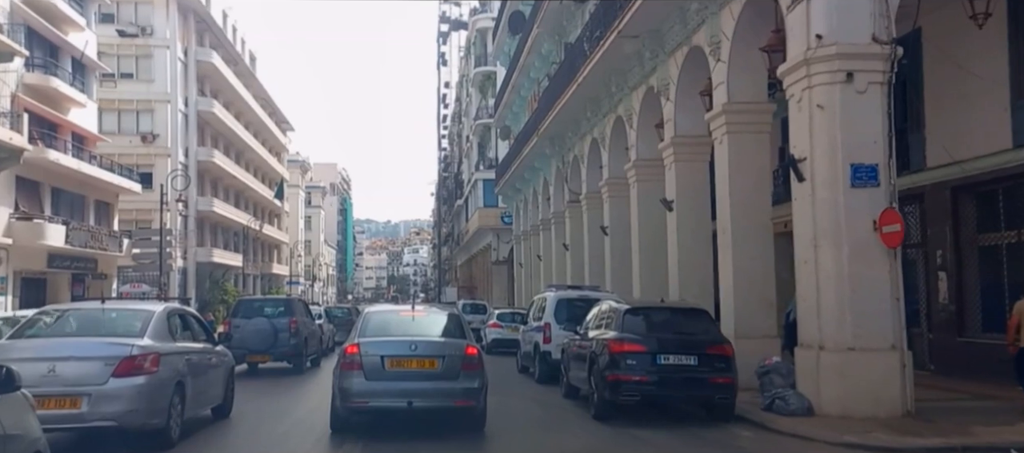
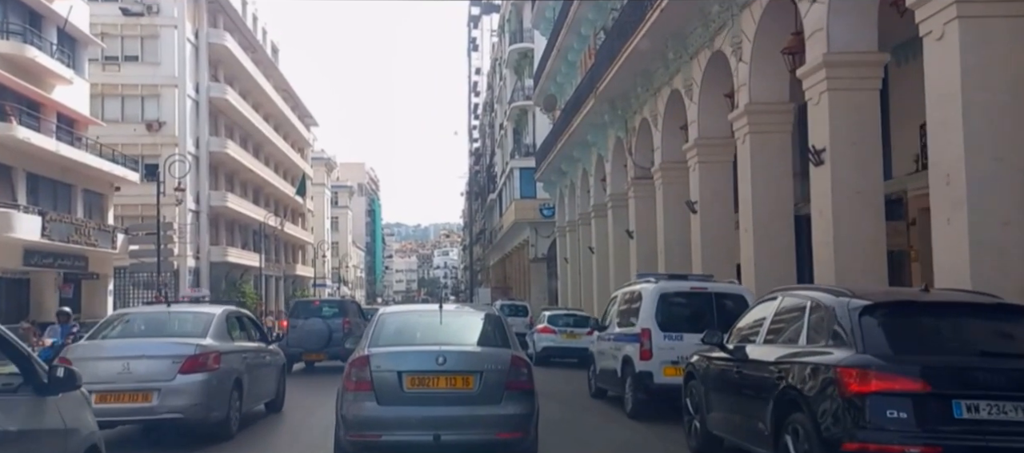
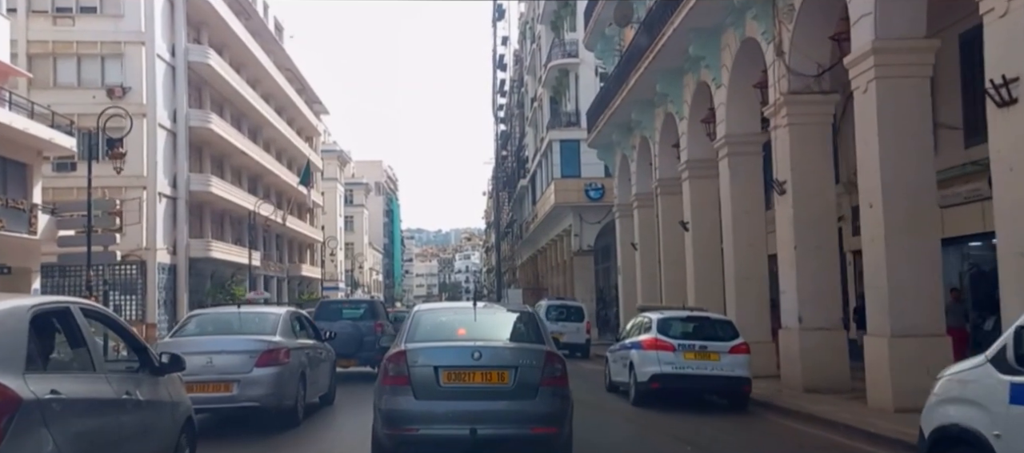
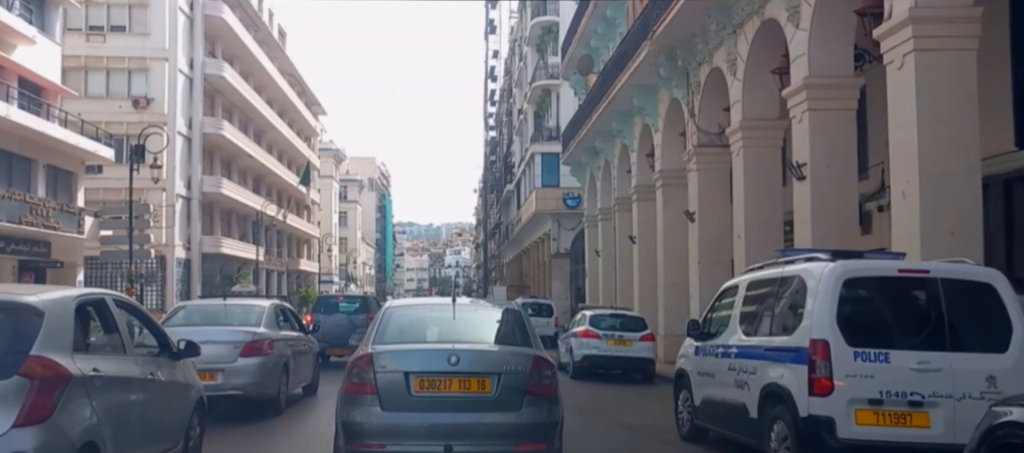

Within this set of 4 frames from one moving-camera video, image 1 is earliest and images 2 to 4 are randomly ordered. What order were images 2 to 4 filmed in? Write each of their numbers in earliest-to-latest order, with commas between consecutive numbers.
2, 4, 3
